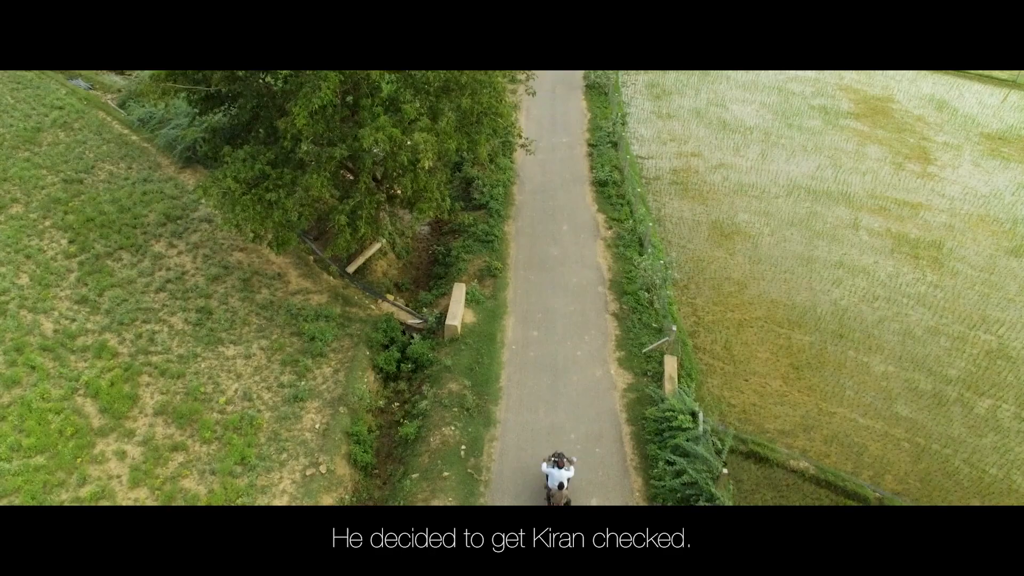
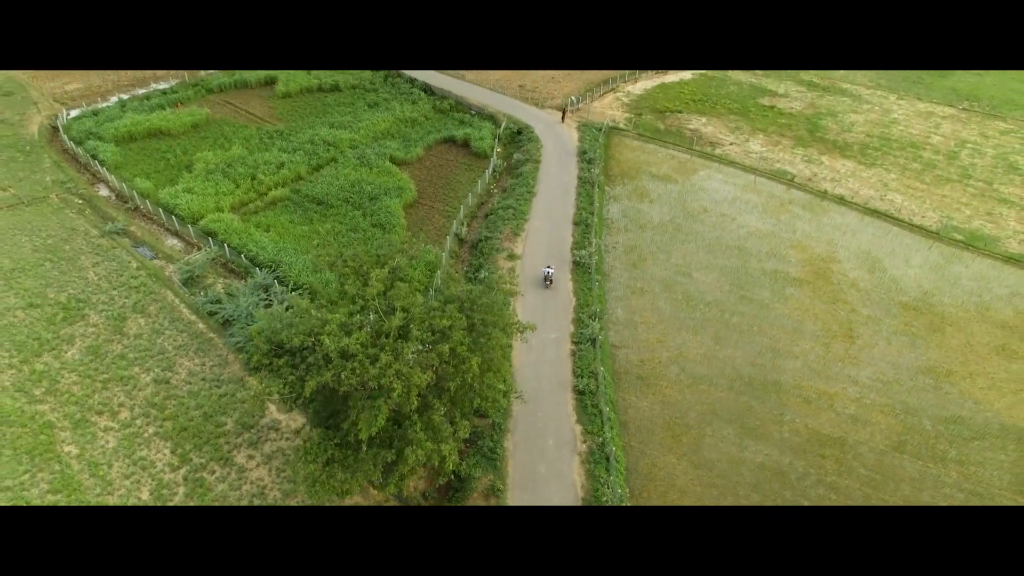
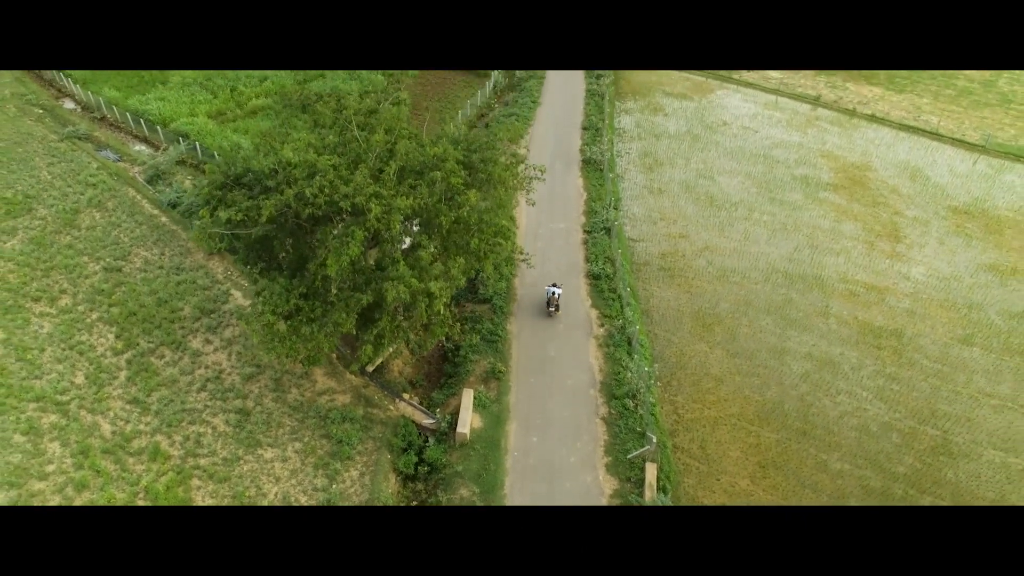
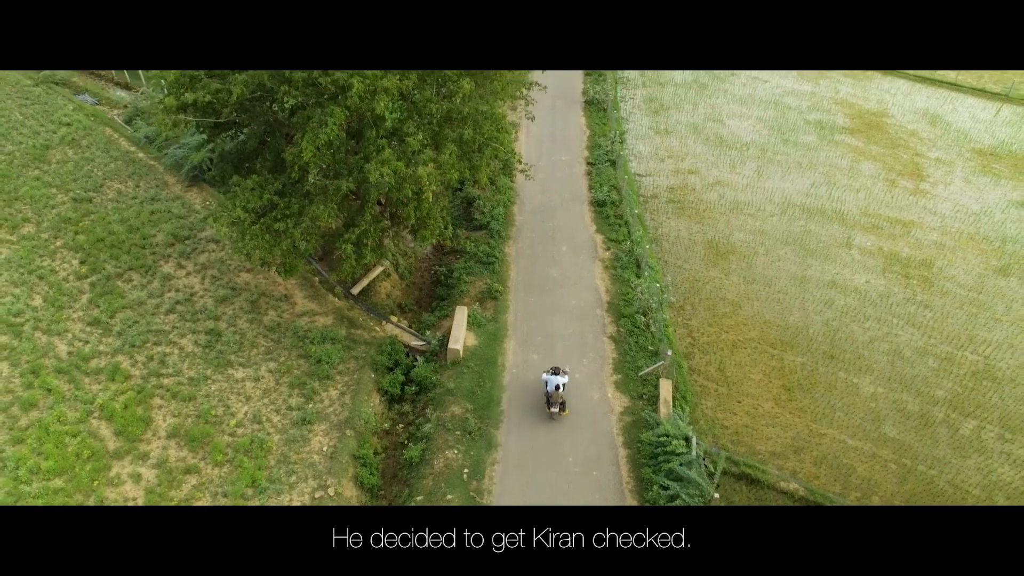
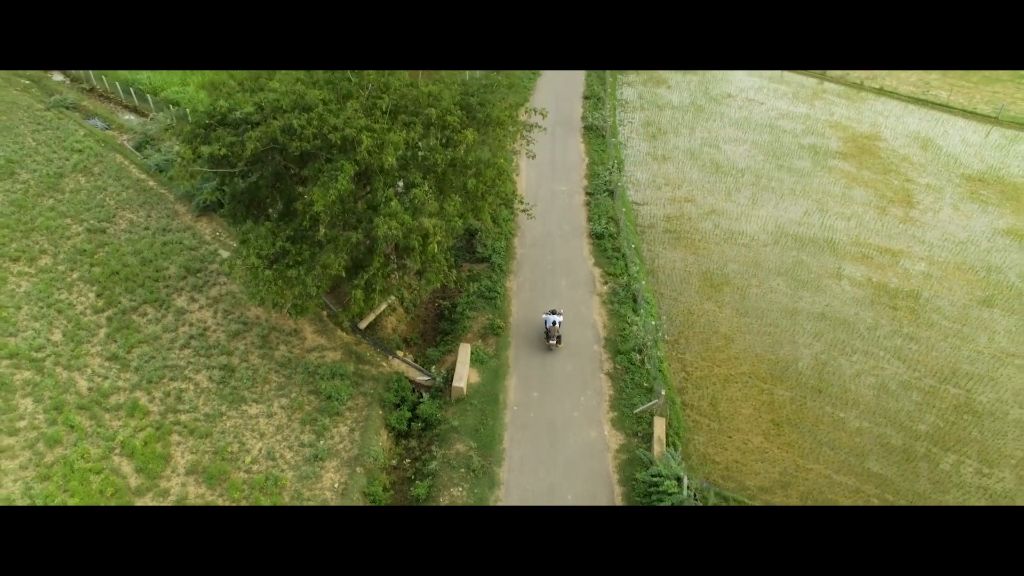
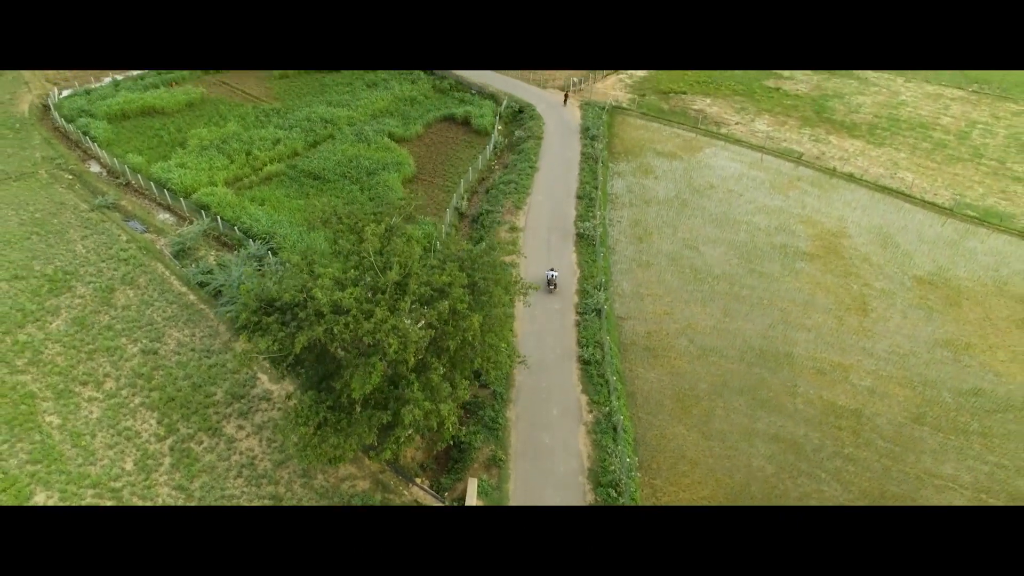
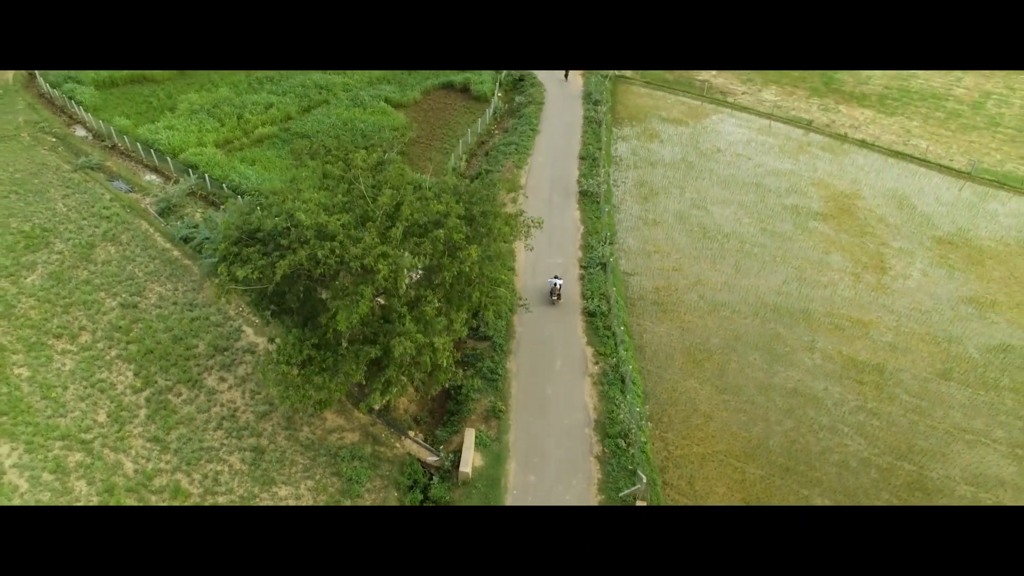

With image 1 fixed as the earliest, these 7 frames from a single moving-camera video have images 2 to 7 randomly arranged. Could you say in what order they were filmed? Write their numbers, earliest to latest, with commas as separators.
4, 5, 3, 7, 6, 2
